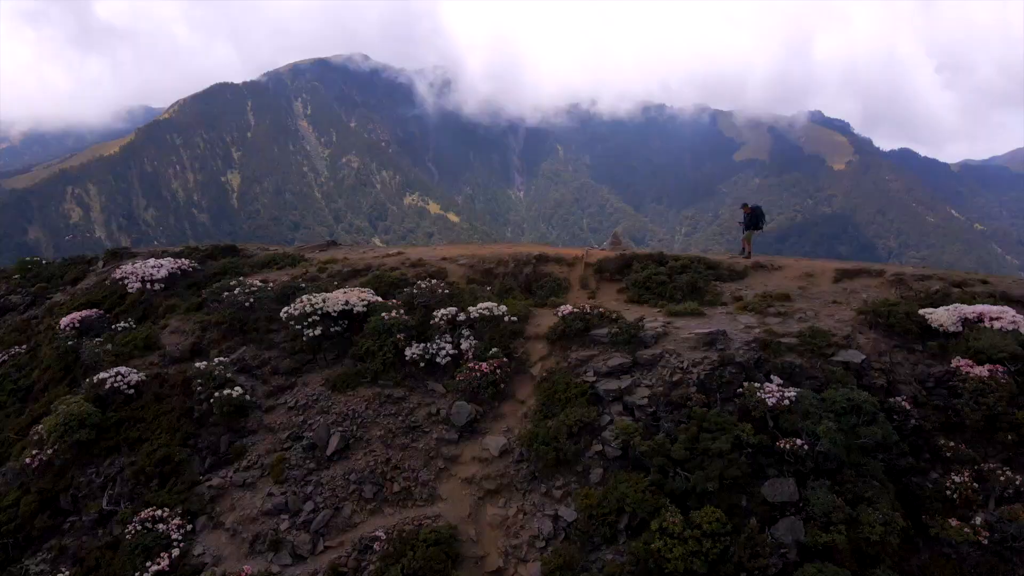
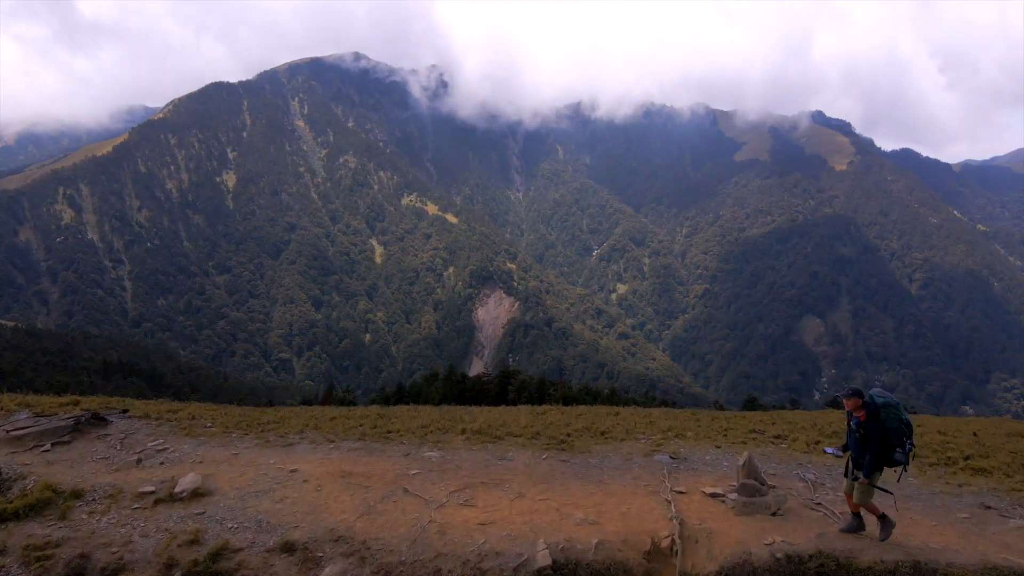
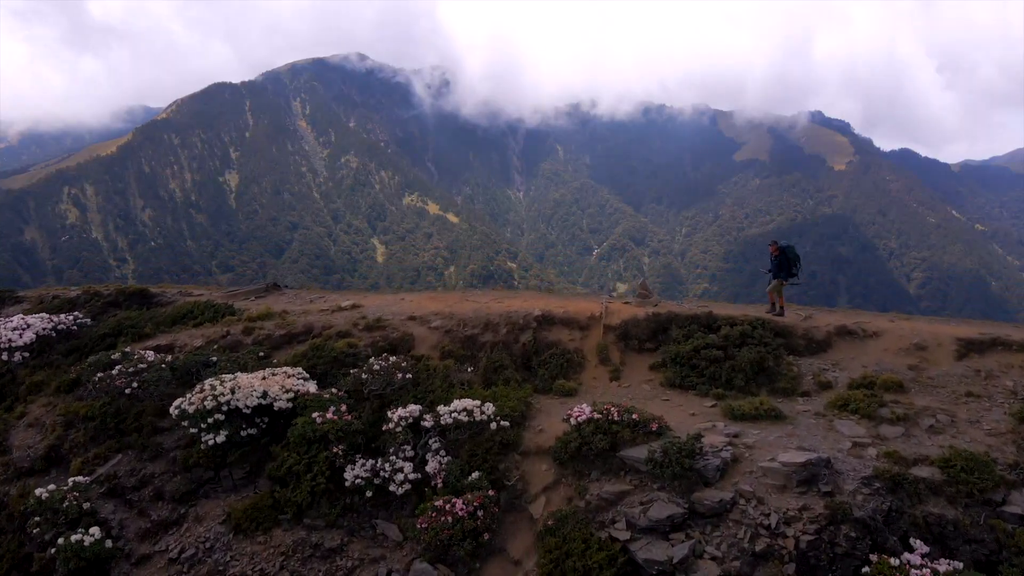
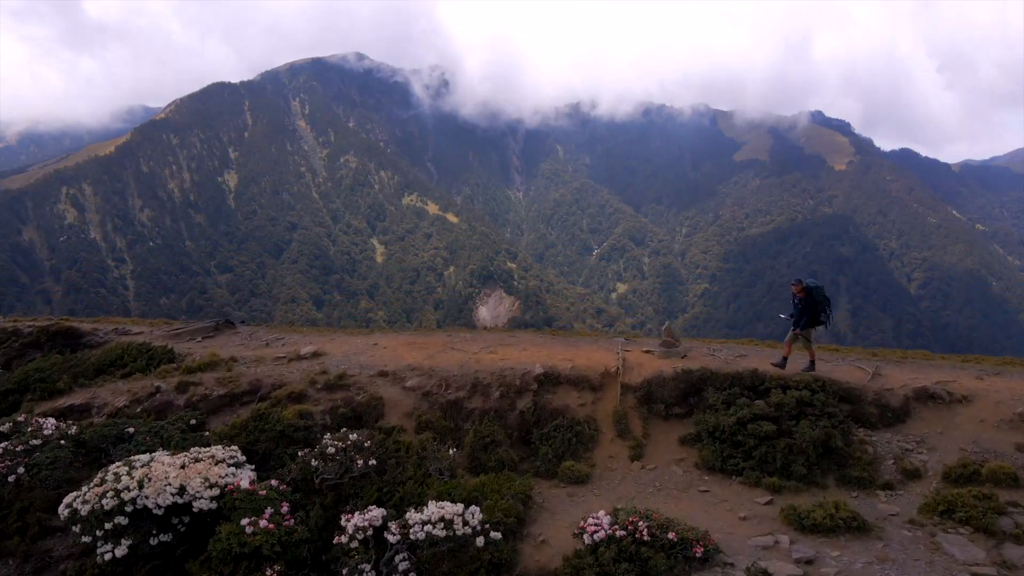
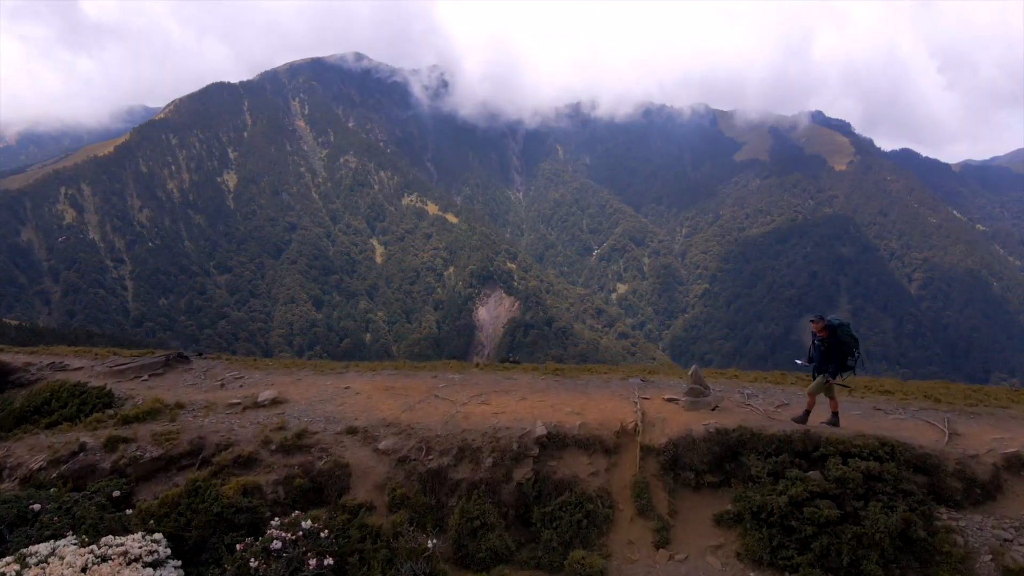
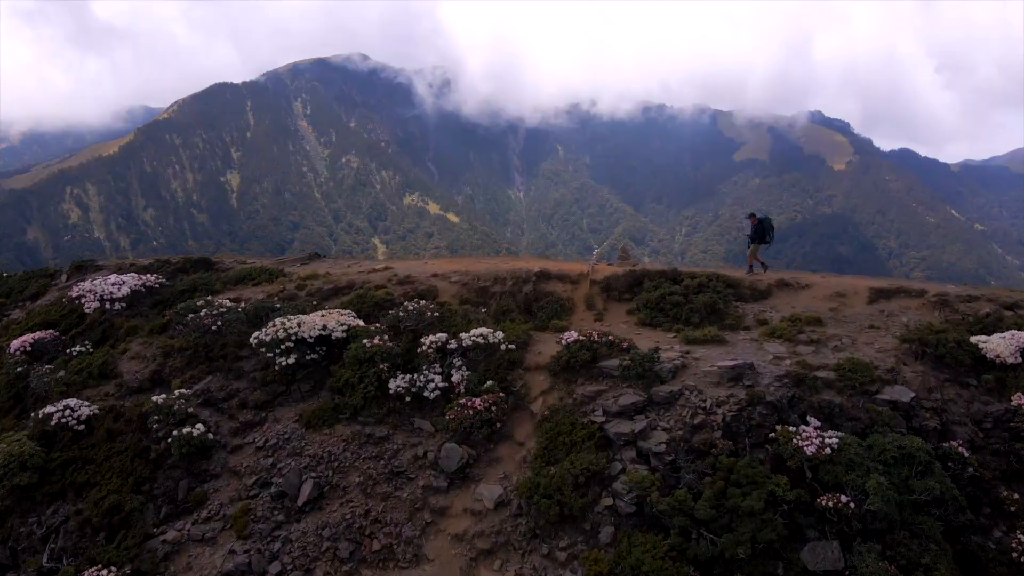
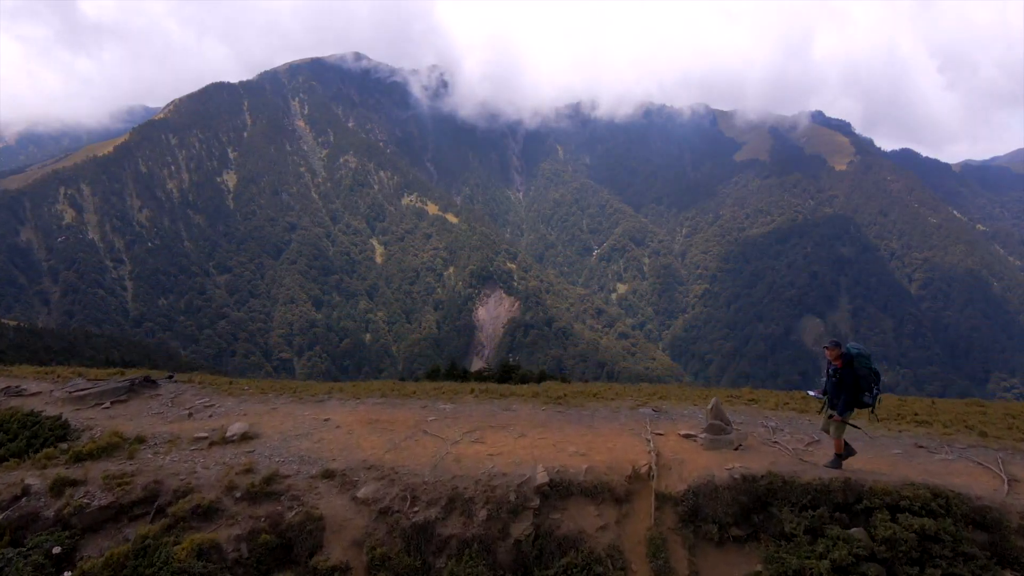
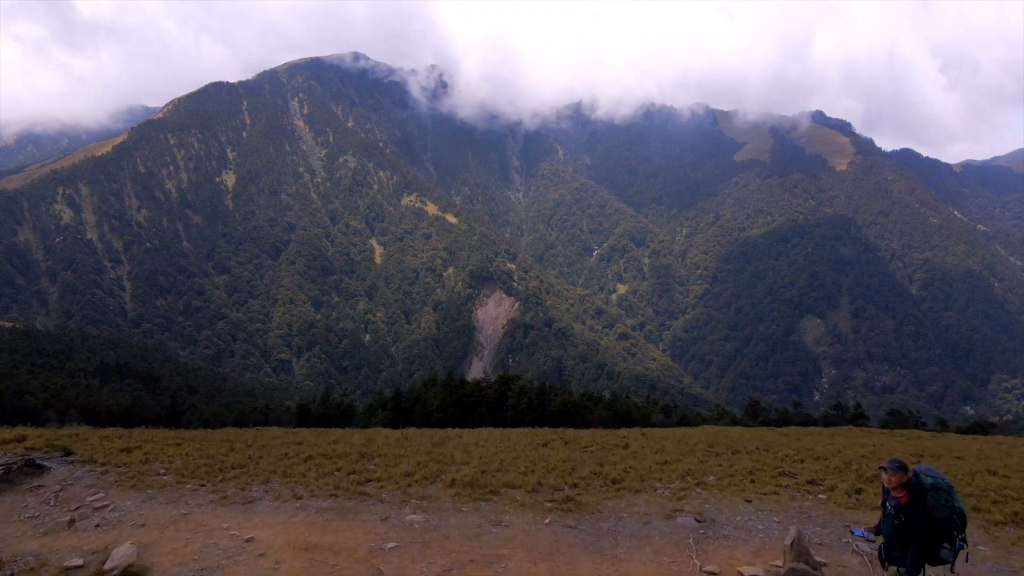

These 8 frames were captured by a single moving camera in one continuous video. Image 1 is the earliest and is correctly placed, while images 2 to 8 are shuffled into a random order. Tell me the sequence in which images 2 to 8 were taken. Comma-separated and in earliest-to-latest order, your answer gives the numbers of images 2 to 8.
6, 3, 4, 5, 7, 2, 8
